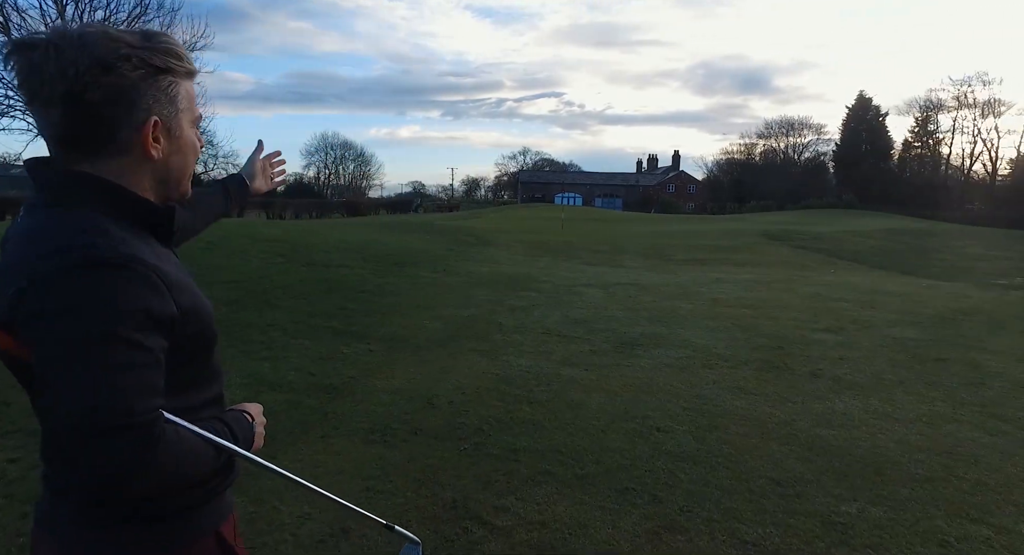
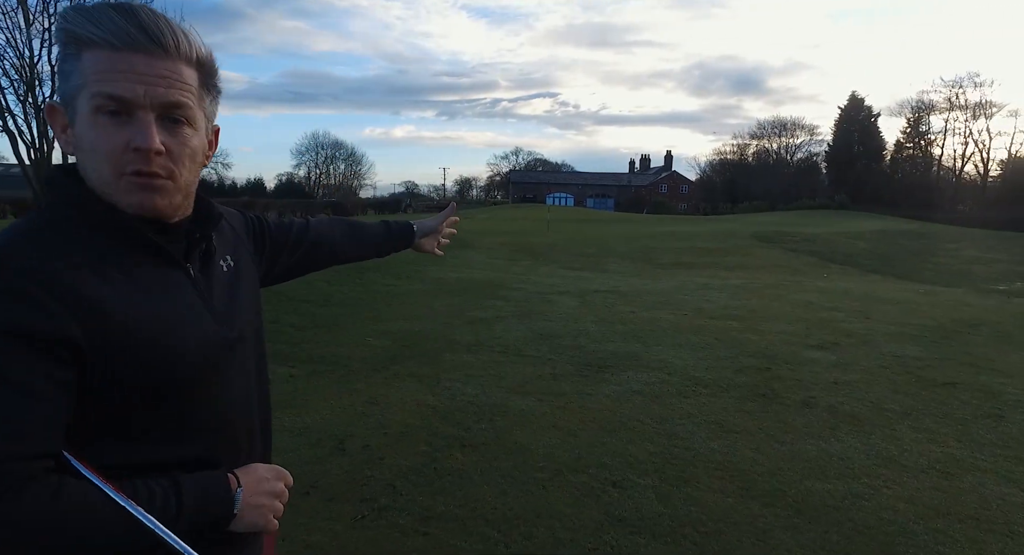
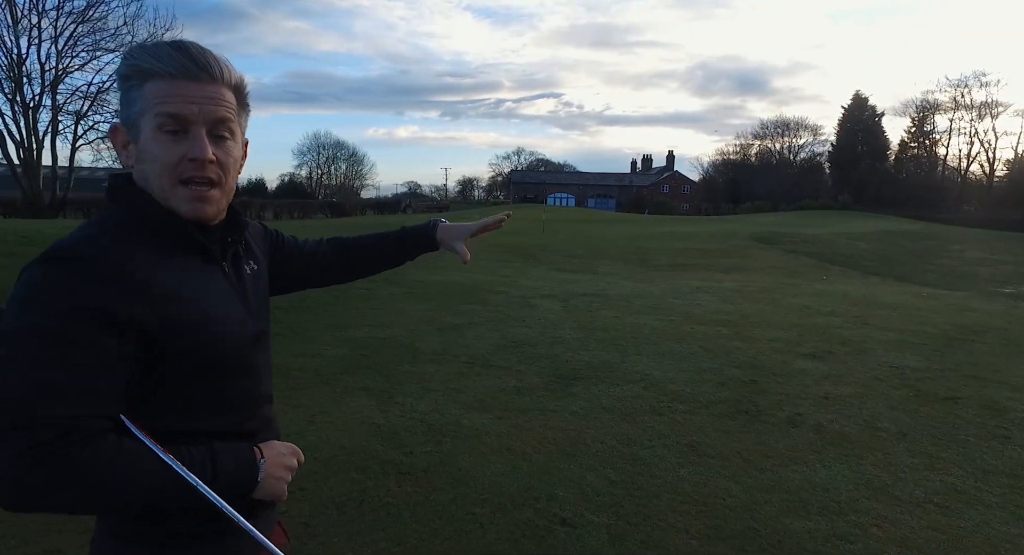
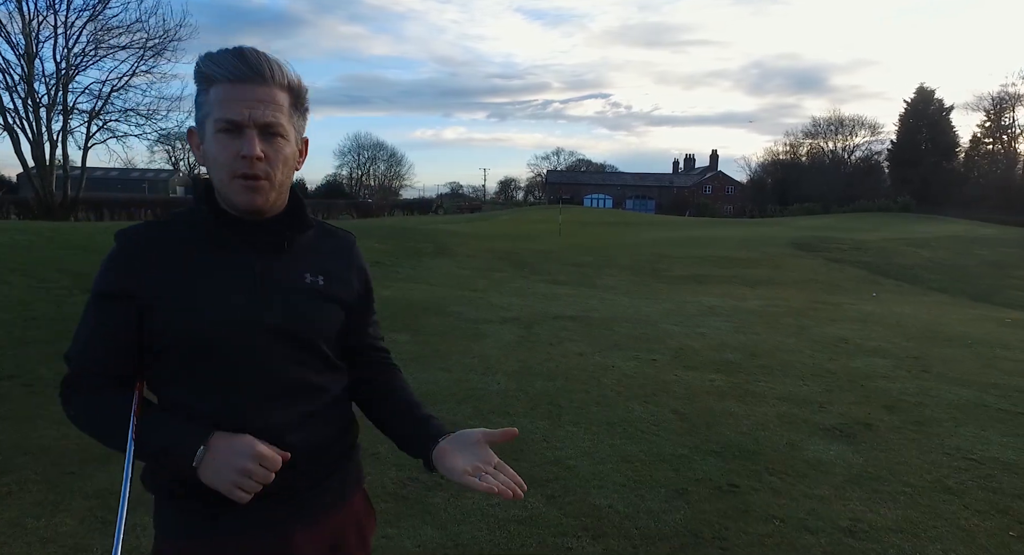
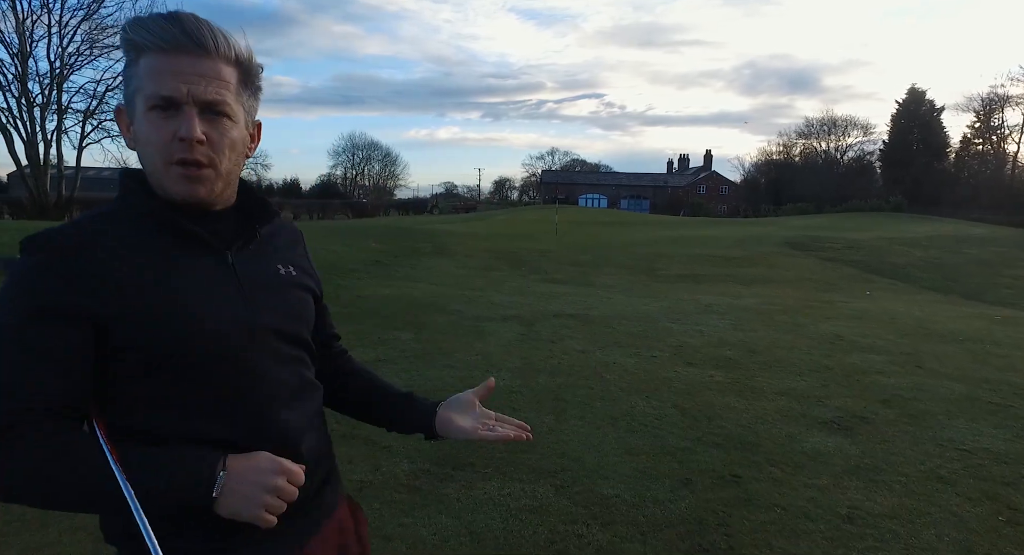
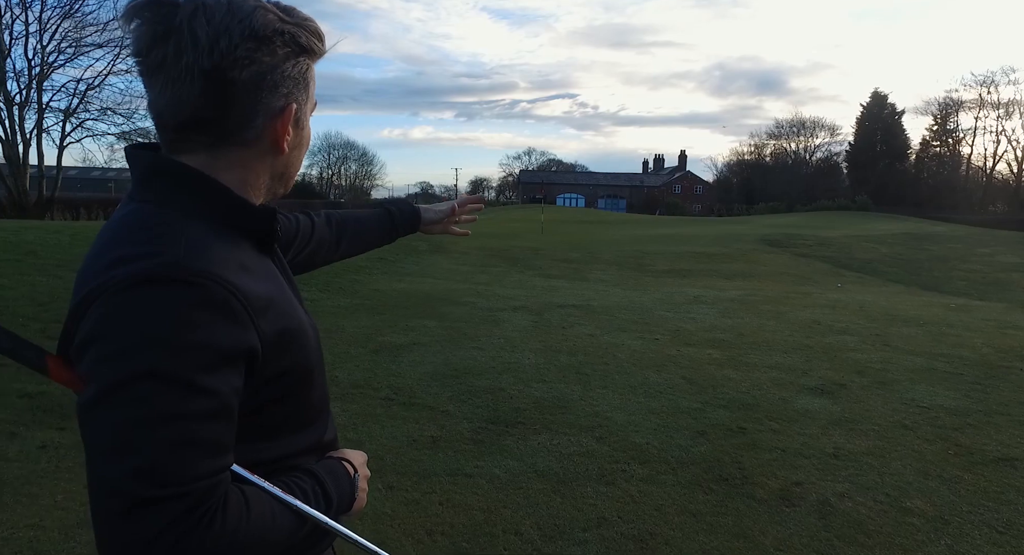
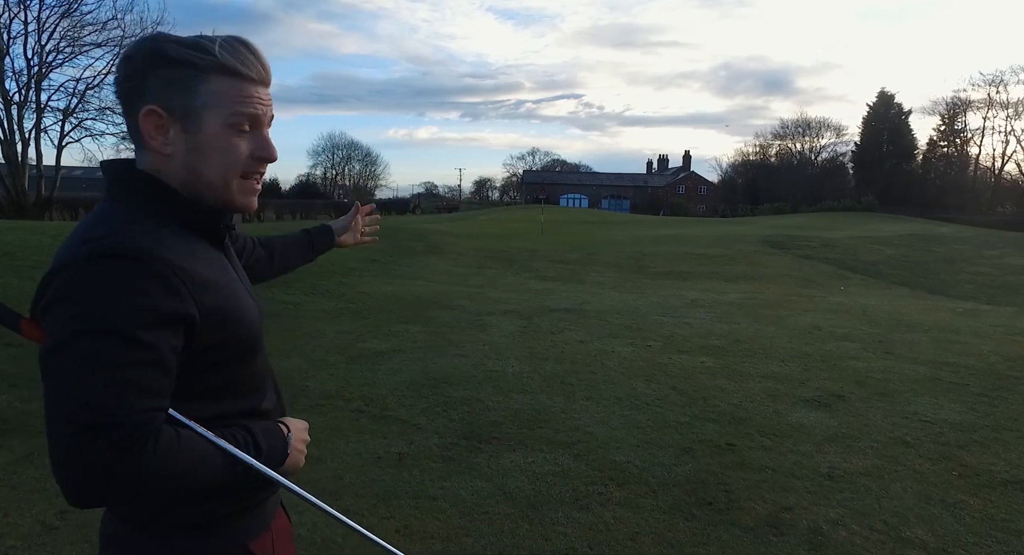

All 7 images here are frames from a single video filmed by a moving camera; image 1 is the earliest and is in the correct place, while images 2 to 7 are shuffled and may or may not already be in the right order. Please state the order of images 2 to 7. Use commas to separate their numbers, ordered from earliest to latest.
2, 3, 6, 7, 5, 4
